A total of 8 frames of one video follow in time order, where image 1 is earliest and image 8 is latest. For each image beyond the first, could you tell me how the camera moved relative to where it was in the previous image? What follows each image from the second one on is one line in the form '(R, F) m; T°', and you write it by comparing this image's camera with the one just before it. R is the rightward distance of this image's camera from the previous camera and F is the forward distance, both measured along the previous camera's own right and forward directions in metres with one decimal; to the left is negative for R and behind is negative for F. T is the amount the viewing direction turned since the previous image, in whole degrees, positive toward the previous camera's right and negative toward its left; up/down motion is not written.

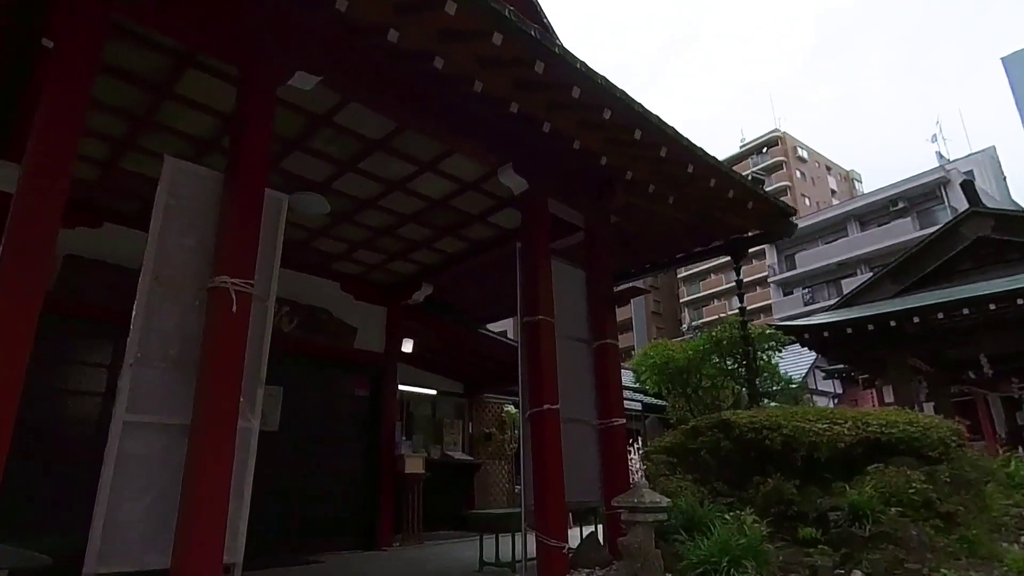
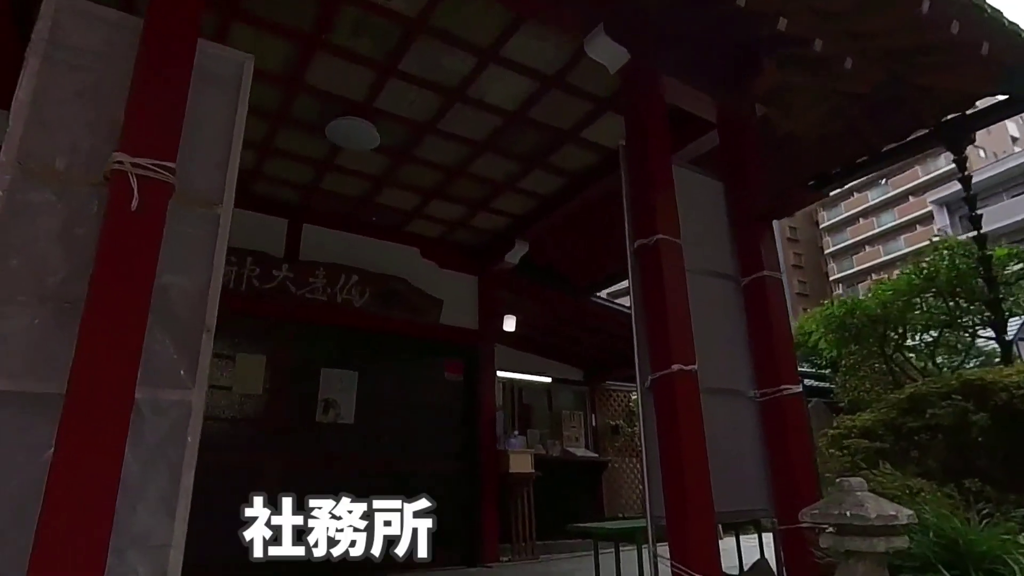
(+0.1, +1.3) m; -12°
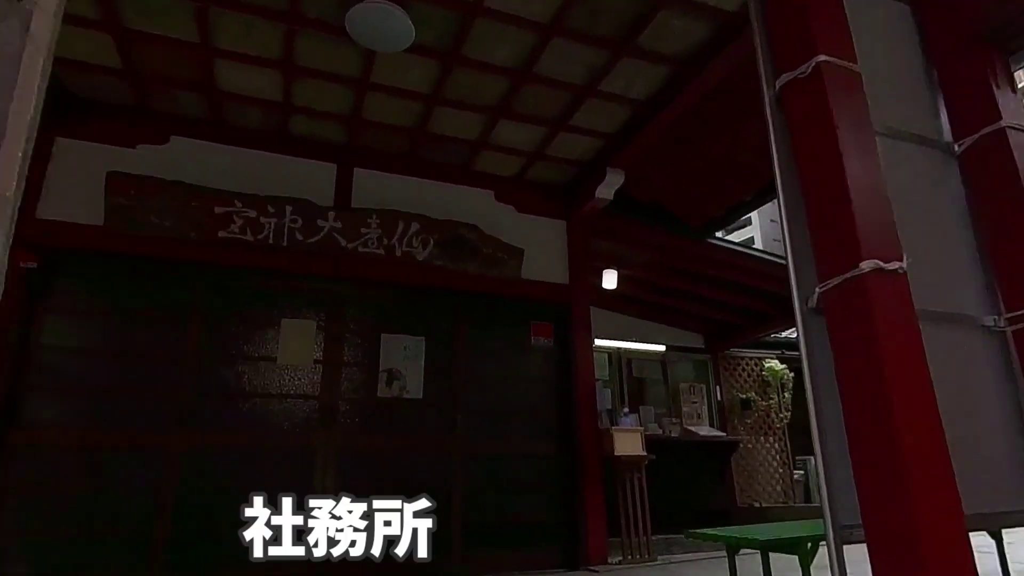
(+0.1, +1.0) m; -10°
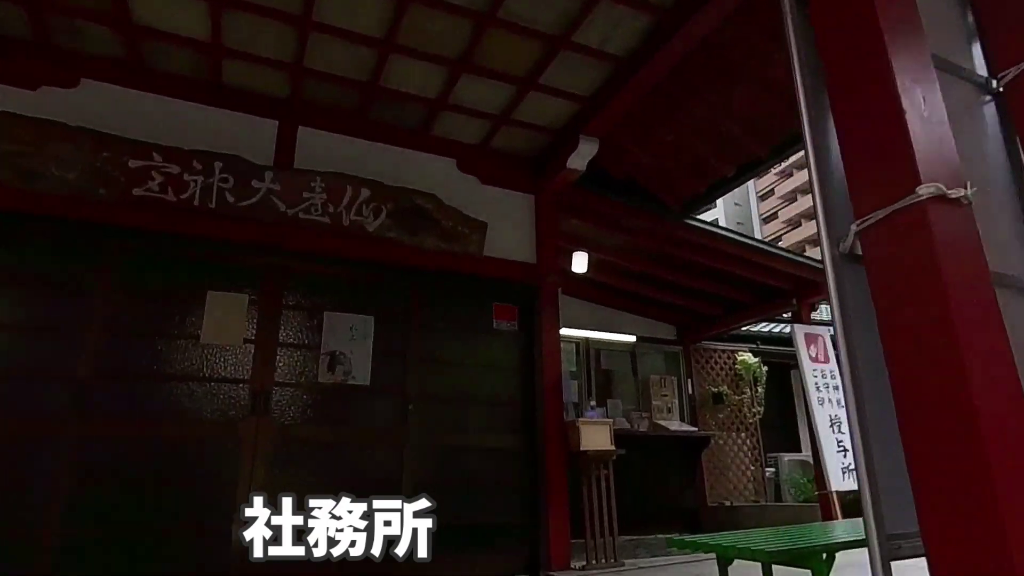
(+0.1, +0.4) m; +3°
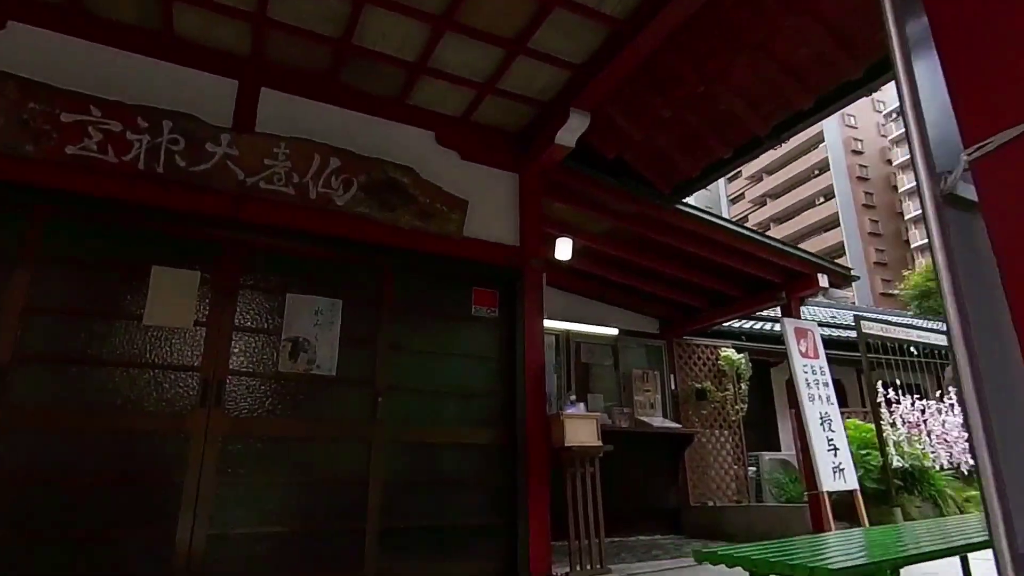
(-0.1, +0.3) m; +3°
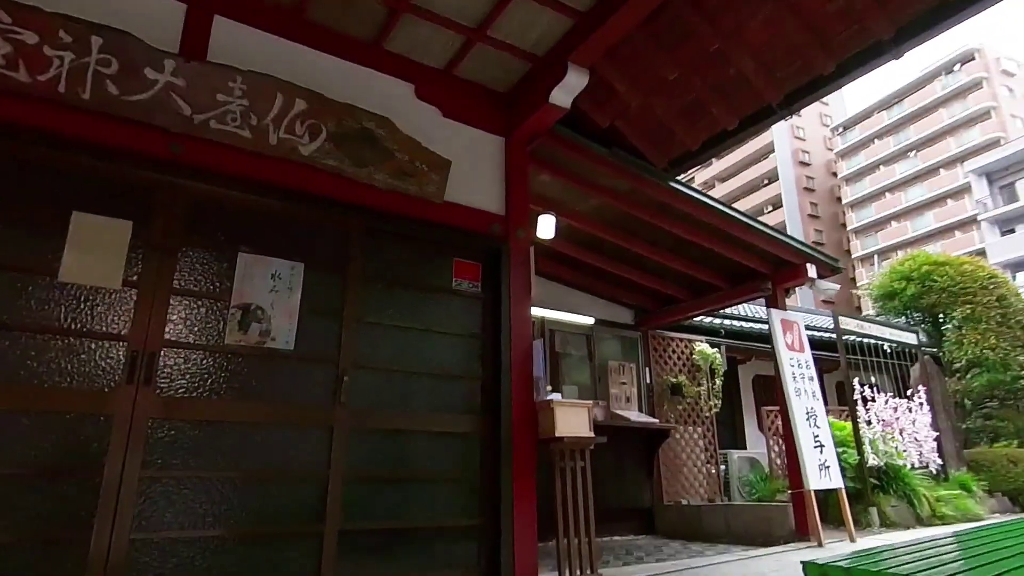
(-0.2, +0.4) m; +5°
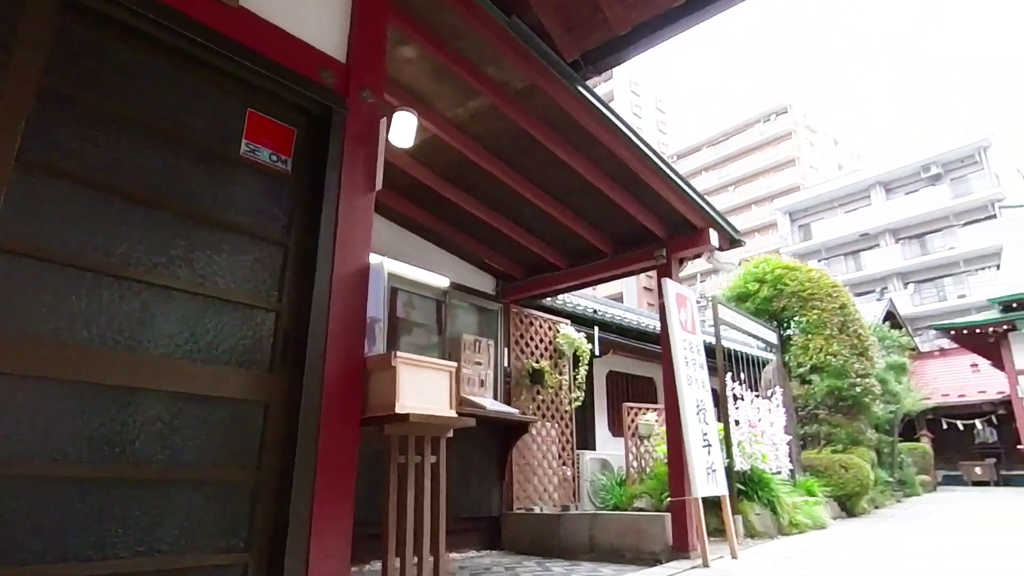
(0.0, +1.3) m; +15°
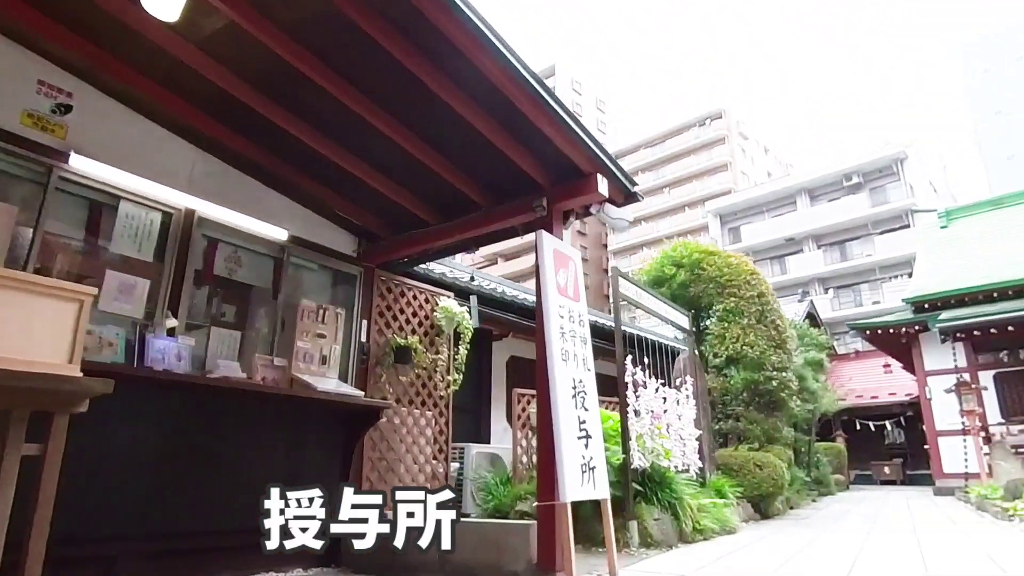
(+0.6, +0.8) m; +6°
